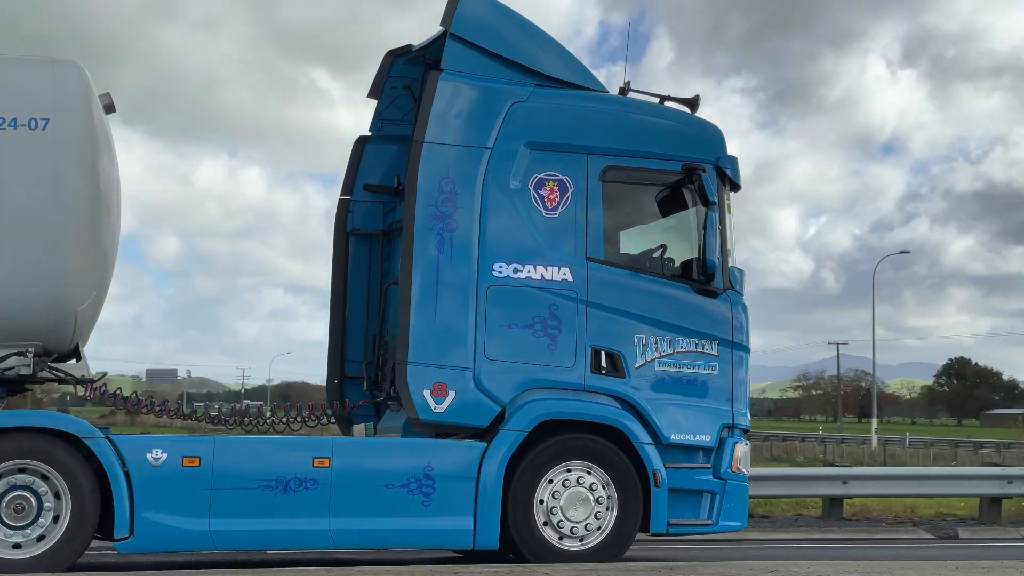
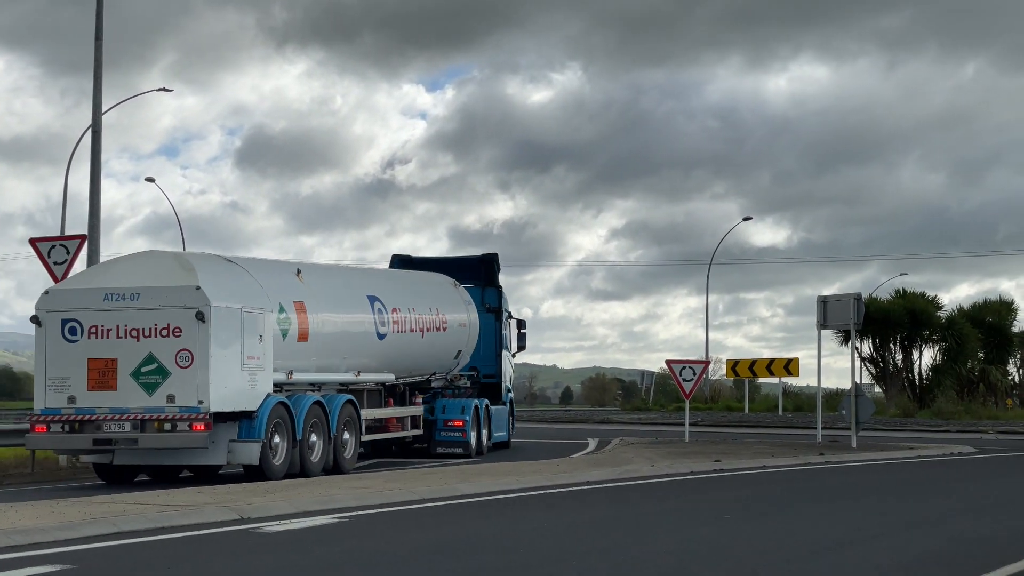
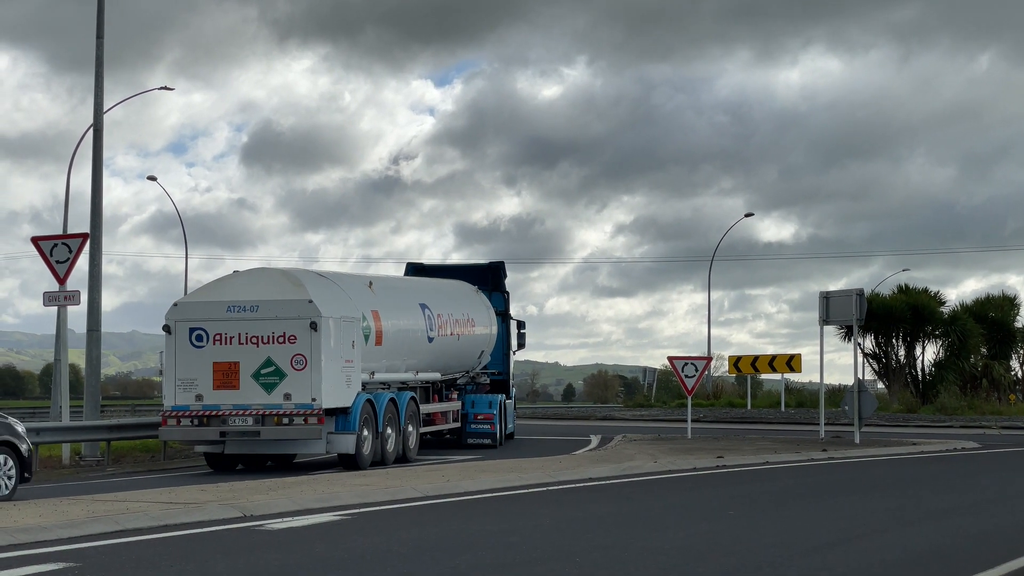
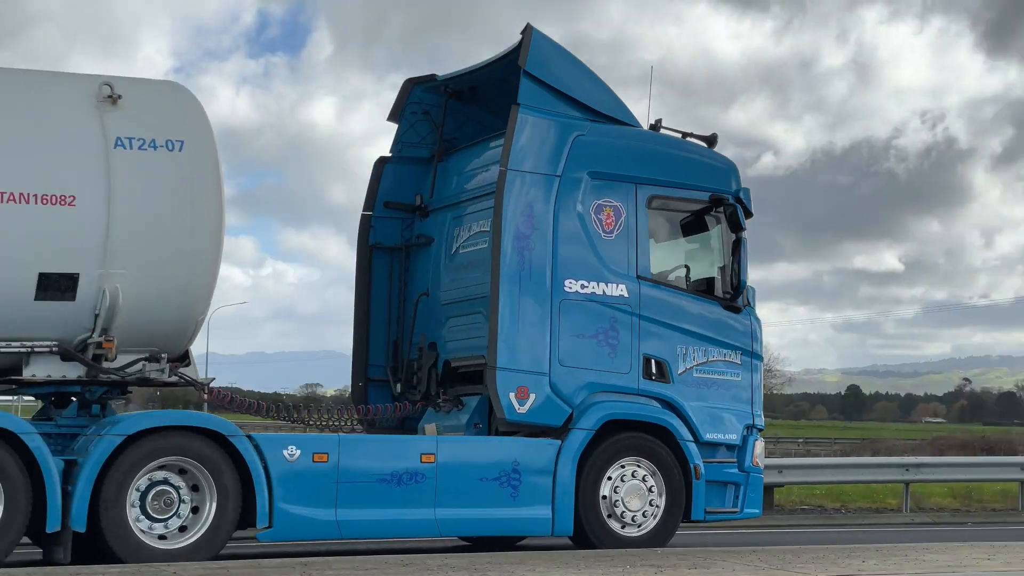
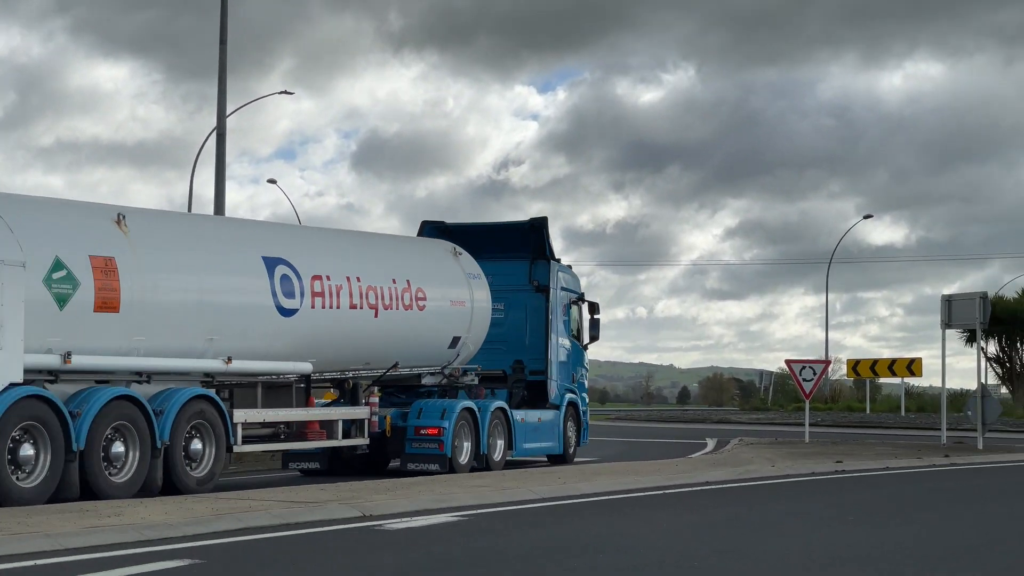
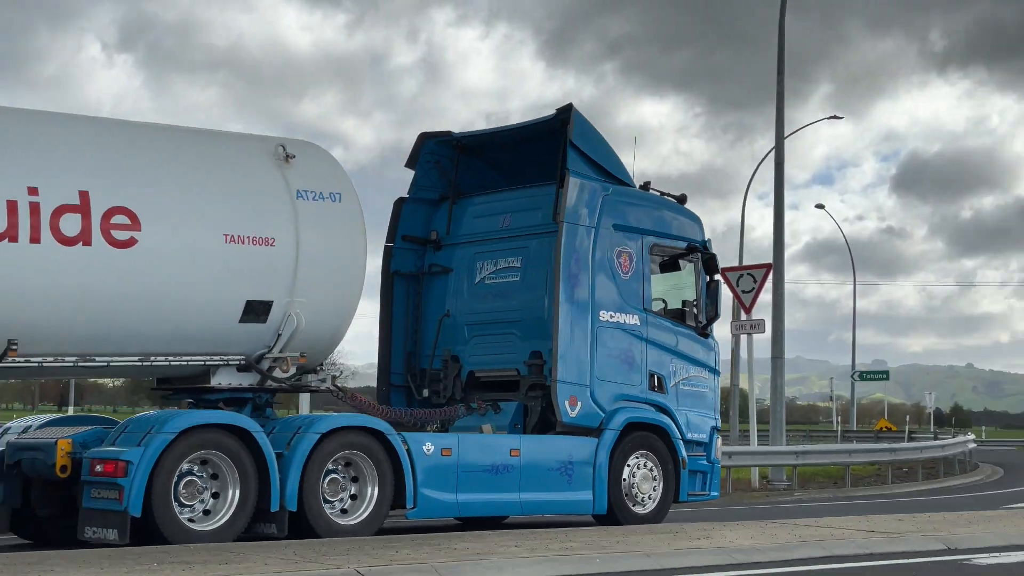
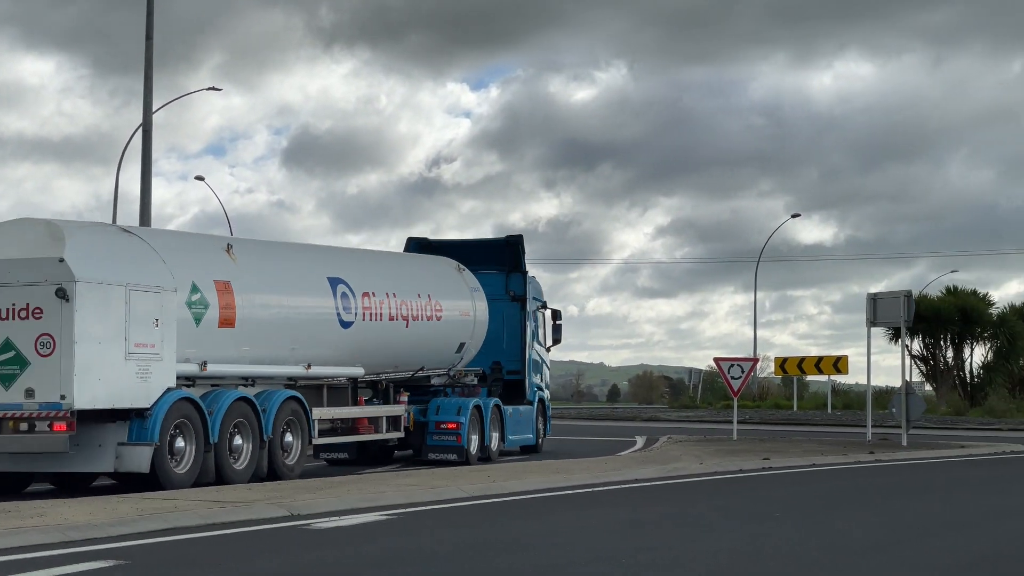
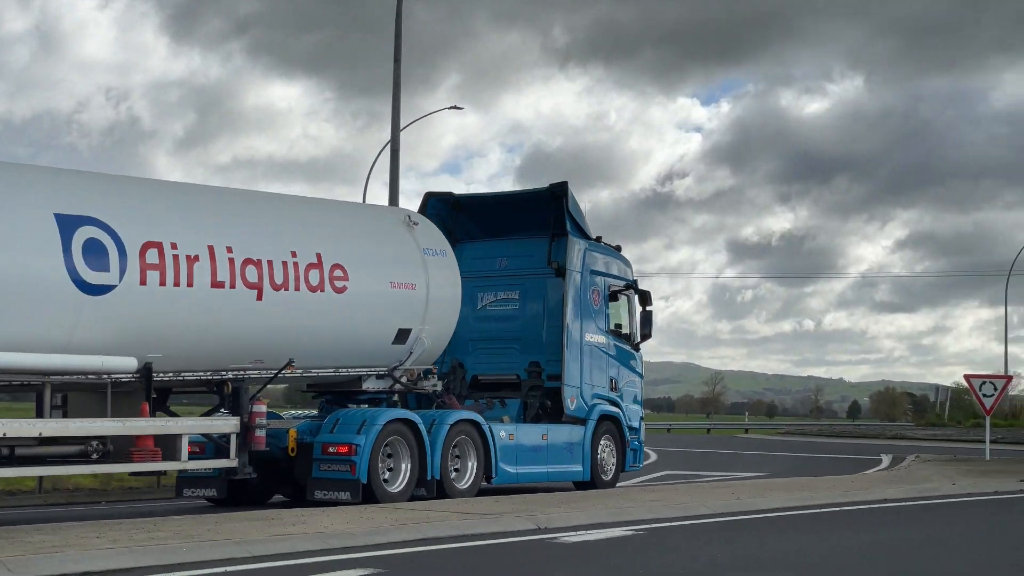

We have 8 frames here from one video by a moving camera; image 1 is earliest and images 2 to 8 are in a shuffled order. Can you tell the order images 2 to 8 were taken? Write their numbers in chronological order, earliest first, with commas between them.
4, 6, 8, 5, 7, 2, 3
